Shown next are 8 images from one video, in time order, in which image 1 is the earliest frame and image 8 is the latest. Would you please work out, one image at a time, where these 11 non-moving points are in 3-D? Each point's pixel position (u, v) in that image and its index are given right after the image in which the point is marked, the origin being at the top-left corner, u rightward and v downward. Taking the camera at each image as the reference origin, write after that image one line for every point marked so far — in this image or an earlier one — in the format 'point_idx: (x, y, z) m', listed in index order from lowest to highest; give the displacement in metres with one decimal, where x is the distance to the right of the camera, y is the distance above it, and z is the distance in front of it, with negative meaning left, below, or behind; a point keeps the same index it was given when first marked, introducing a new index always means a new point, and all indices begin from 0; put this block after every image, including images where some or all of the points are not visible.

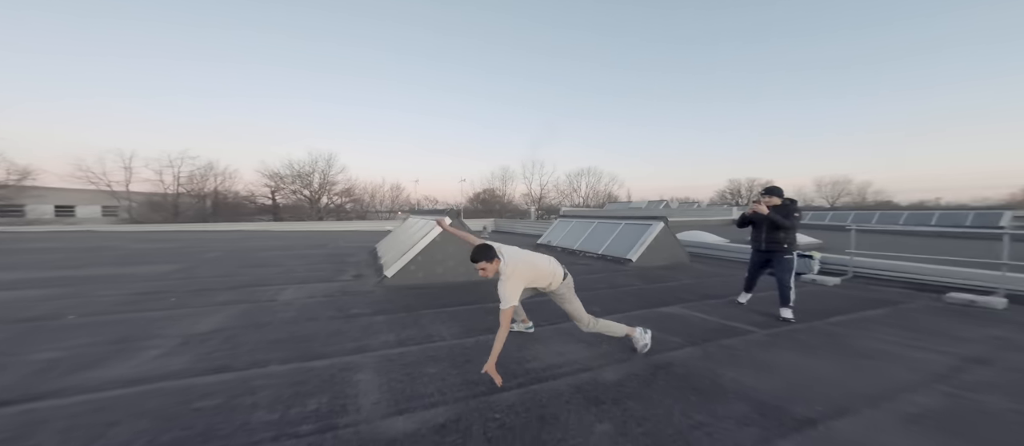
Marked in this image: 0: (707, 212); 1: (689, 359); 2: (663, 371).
0: (+11.5, +0.7, +19.7) m
1: (+1.6, -1.2, +3.1) m
2: (+1.3, -1.2, +2.8) m
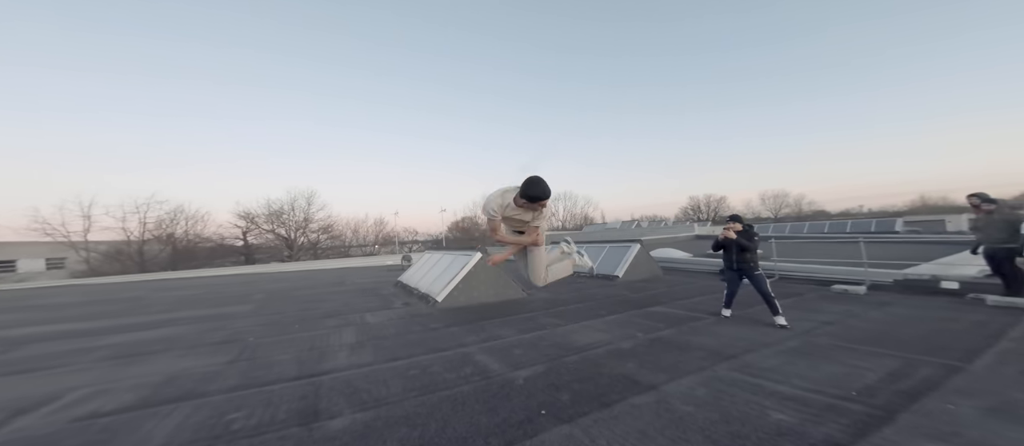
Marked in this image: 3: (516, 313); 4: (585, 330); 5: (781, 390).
0: (+10.8, -0.5, +22.5) m
1: (+2.3, -1.7, +5.0) m
2: (+2.0, -1.7, +4.7) m
3: (0.0, -1.7, +6.3) m
4: (+1.2, -1.8, +5.4) m
5: (+2.5, -1.6, +3.1) m
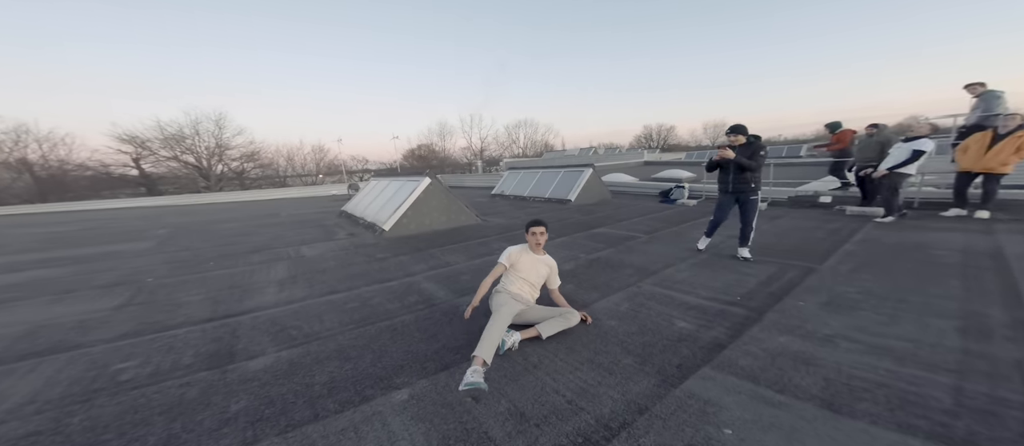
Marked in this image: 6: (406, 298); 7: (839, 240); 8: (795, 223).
0: (+7.3, +4.6, +23.1) m
1: (+1.5, -0.5, +5.3) m
2: (+1.2, -0.6, +4.9) m
3: (-1.0, -0.3, +6.2) m
4: (+0.3, -0.6, +5.5) m
5: (+1.9, -0.8, +3.5) m
6: (-1.2, -0.8, +3.7) m
7: (+5.0, -0.3, +5.2) m
8: (+5.2, -0.1, +6.3) m
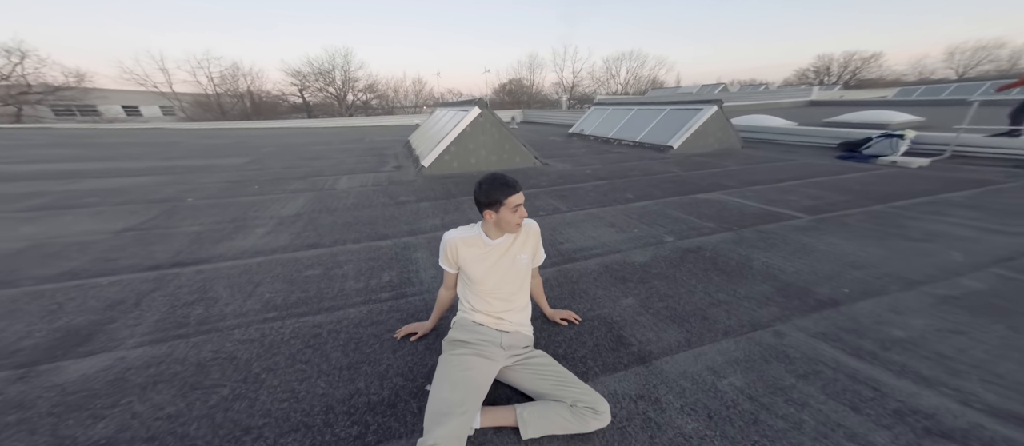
0: (+13.4, +6.8, +17.4) m
1: (+2.0, -0.2, +3.2) m
2: (+1.6, -0.3, +3.0) m
3: (-0.1, +0.5, +4.8) m
4: (+0.9, 0.0, +3.8) m
5: (+1.8, -0.8, +1.5) m
6: (-1.0, -0.4, +2.6) m
7: (+5.3, -0.5, +2.1) m
8: (+5.9, -0.1, +3.1) m
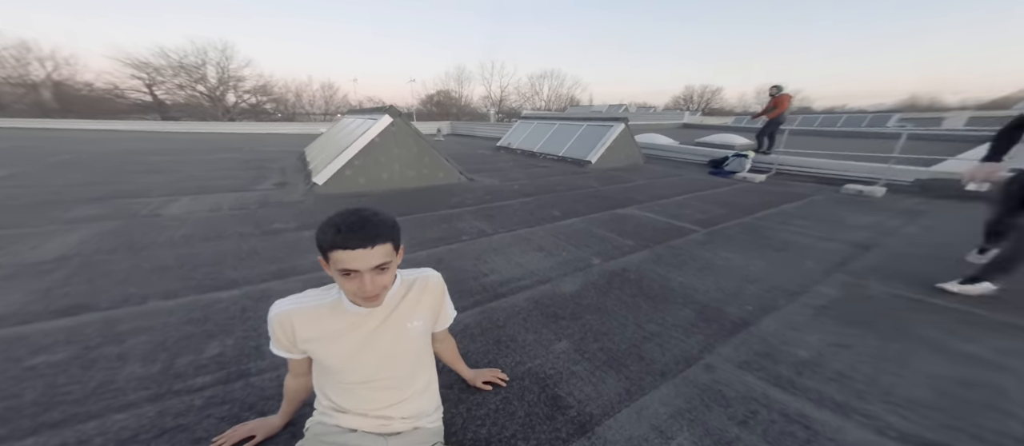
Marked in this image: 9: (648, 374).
0: (+9.1, +6.4, +19.6) m
1: (+1.2, -0.4, +3.1) m
2: (+0.9, -0.5, +2.9) m
3: (-1.1, +0.2, +4.3) m
4: (0.0, -0.3, +3.5) m
5: (+1.5, -1.0, +1.4) m
6: (-1.6, -0.7, +1.9) m
7: (+4.7, -0.6, +2.8) m
8: (+5.1, -0.2, +3.8) m
9: (+0.8, -0.8, +1.8) m
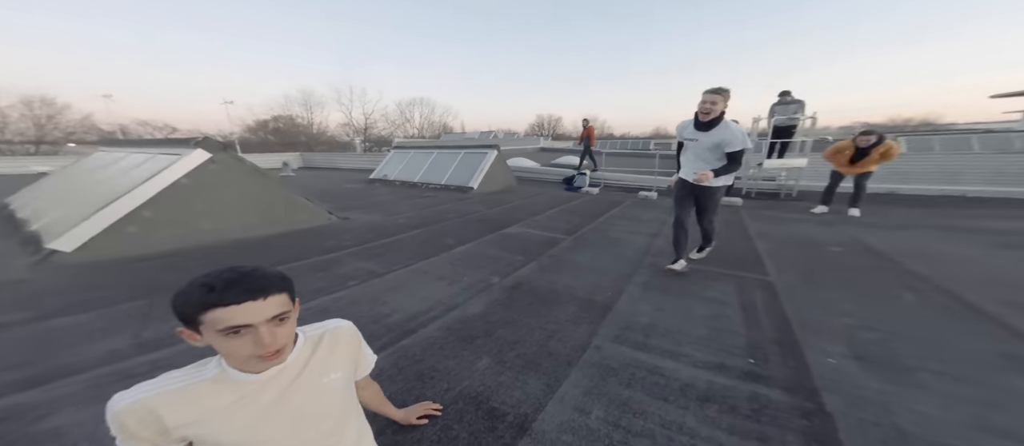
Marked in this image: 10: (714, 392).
0: (+1.0, +5.5, +22.1) m
1: (+0.2, -0.6, +3.6) m
2: (+0.1, -0.7, +3.2) m
3: (-2.4, -0.4, +3.8) m
4: (-1.0, -0.6, +3.5) m
5: (+1.1, -1.0, +2.0) m
6: (-1.9, -1.0, +1.4) m
7: (+3.7, -0.3, +4.4) m
8: (+3.6, 0.0, +5.6) m
9: (+0.3, -0.9, +2.2) m
10: (+1.2, -1.0, +1.9) m
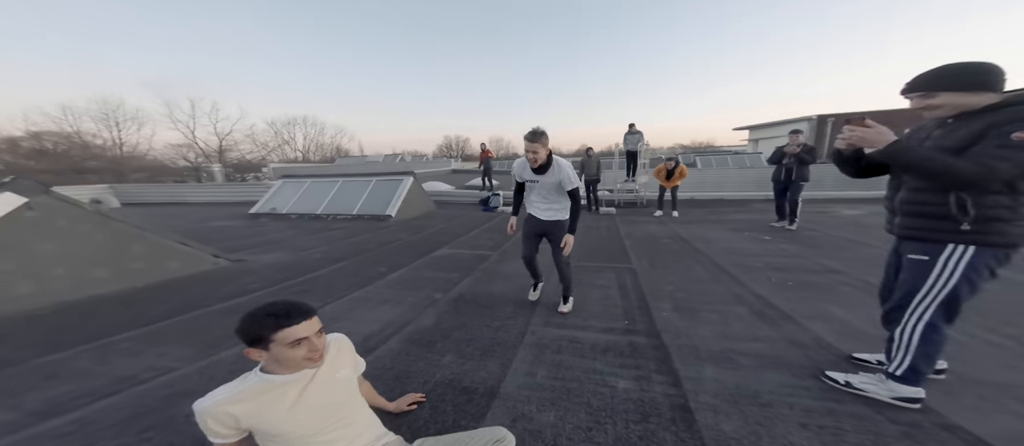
0: (-5.0, +4.0, +22.5) m
1: (-0.5, -0.8, +4.2) m
2: (-0.6, -0.9, +3.8) m
3: (-3.1, -0.9, +3.7) m
4: (-1.7, -1.0, +3.8) m
5: (+0.8, -1.0, +2.9) m
6: (-2.0, -1.3, +1.5) m
7: (+2.6, -0.3, +5.9) m
8: (+2.2, -0.1, +7.0) m
9: (0.0, -1.1, +2.8) m
10: (+0.9, -1.0, +2.8) m
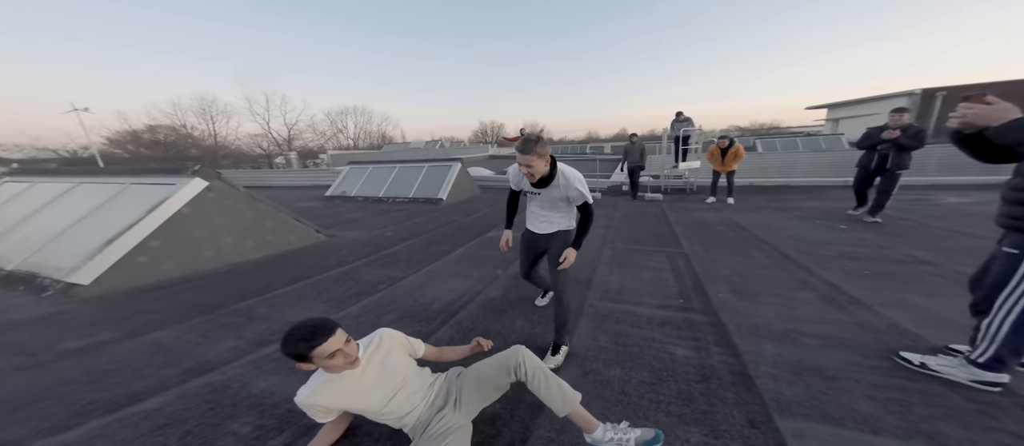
0: (-2.3, +5.1, +23.0) m
1: (+0.2, -0.6, +4.5) m
2: (+0.1, -0.7, +4.1) m
3: (-2.4, -0.6, +4.4) m
4: (-1.0, -0.7, +4.3) m
5: (+1.4, -0.9, +3.1) m
6: (-1.5, -1.1, +2.0) m
7: (+3.5, -0.1, +5.9) m
8: (+3.2, +0.2, +7.0) m
9: (+0.6, -0.9, +3.1) m
10: (+1.5, -0.9, +3.0) m
